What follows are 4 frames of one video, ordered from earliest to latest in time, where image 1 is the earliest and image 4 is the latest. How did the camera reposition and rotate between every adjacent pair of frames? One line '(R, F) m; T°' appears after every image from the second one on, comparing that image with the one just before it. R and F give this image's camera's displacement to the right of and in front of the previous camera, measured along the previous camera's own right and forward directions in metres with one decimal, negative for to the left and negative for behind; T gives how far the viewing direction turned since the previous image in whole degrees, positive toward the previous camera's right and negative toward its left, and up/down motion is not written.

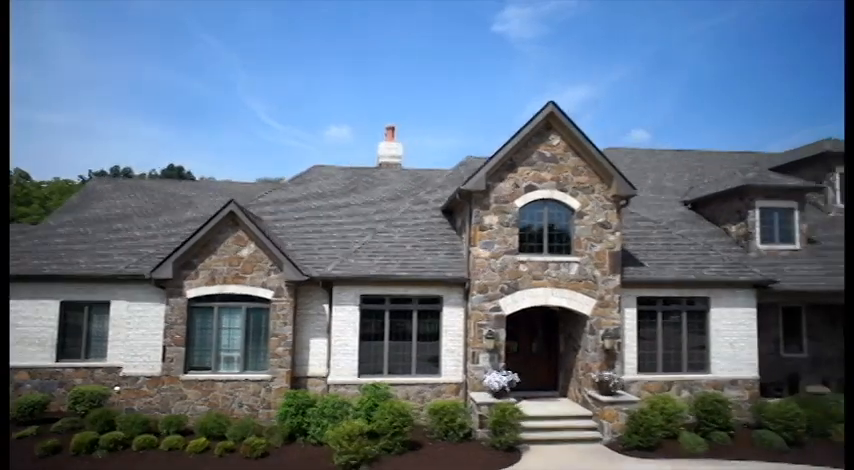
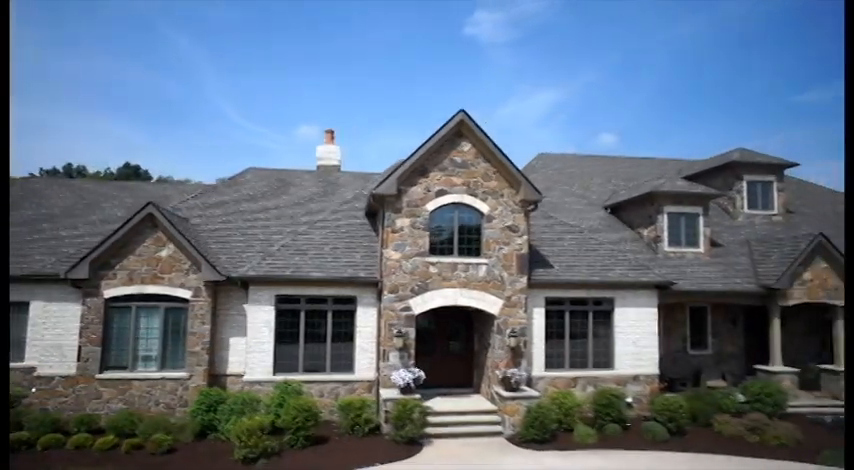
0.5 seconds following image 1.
(+1.2, -0.6) m; +3°
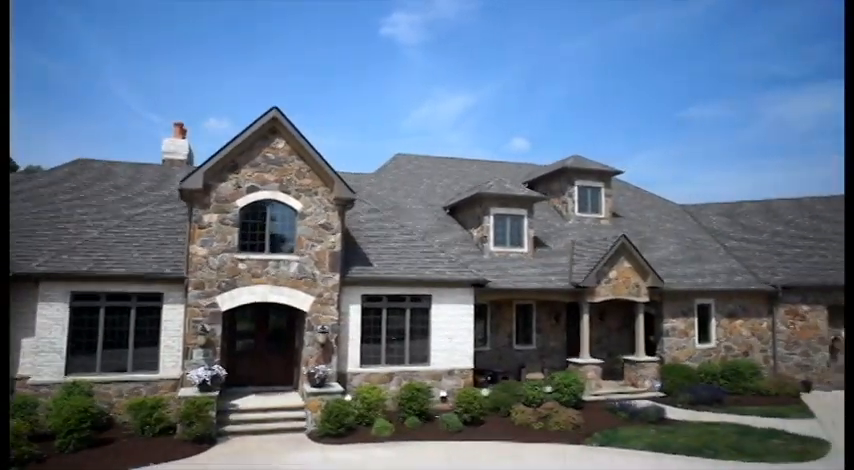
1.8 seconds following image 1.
(+2.3, -0.3) m; +9°
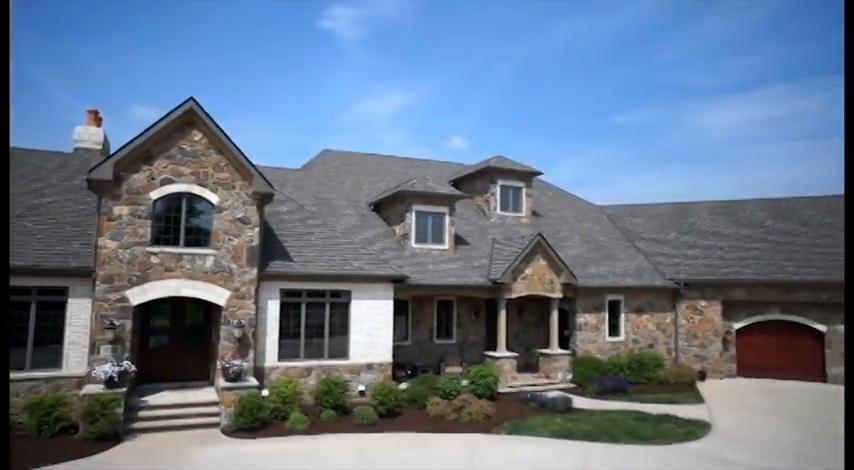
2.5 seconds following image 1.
(+0.4, -0.3) m; +6°
